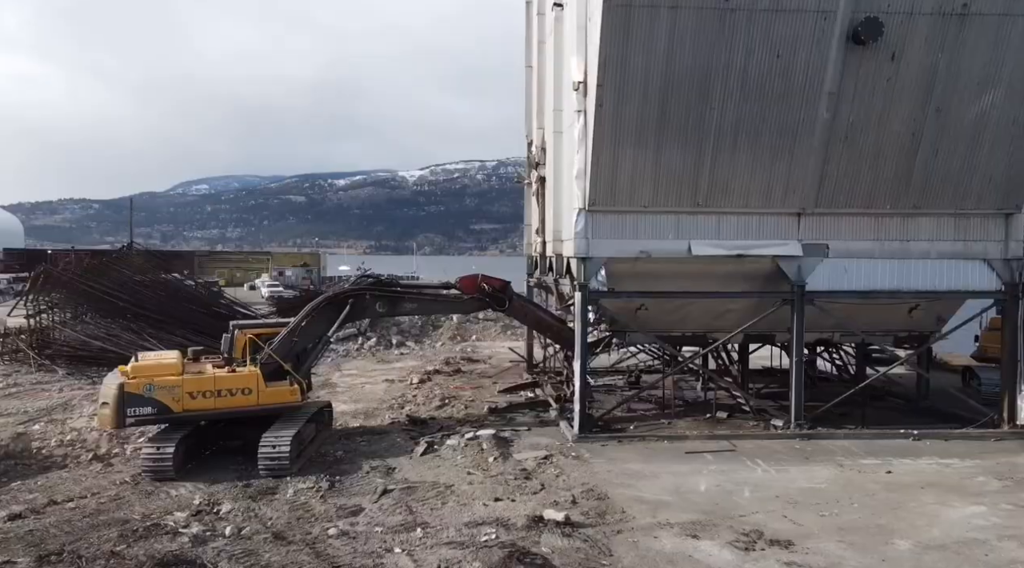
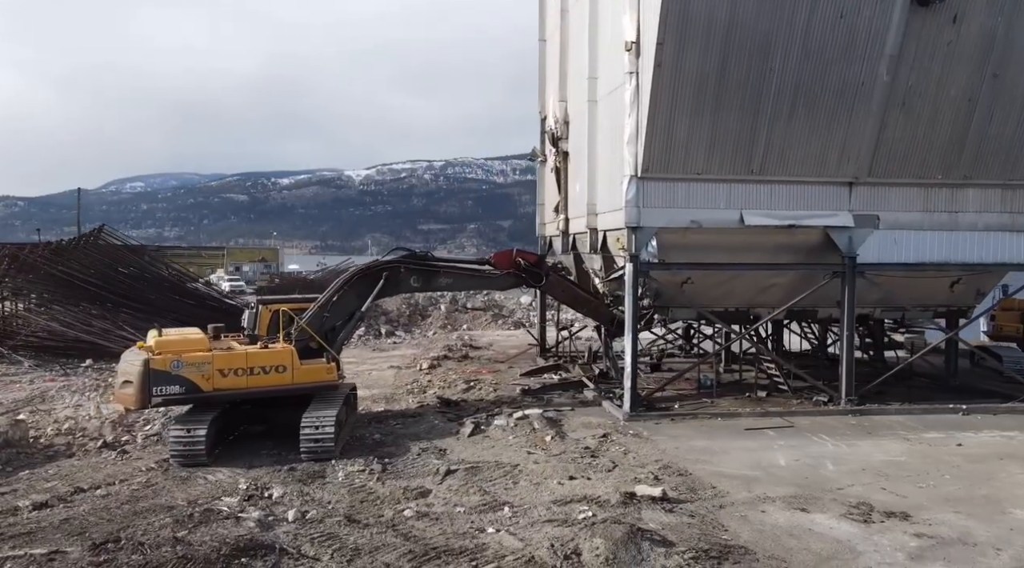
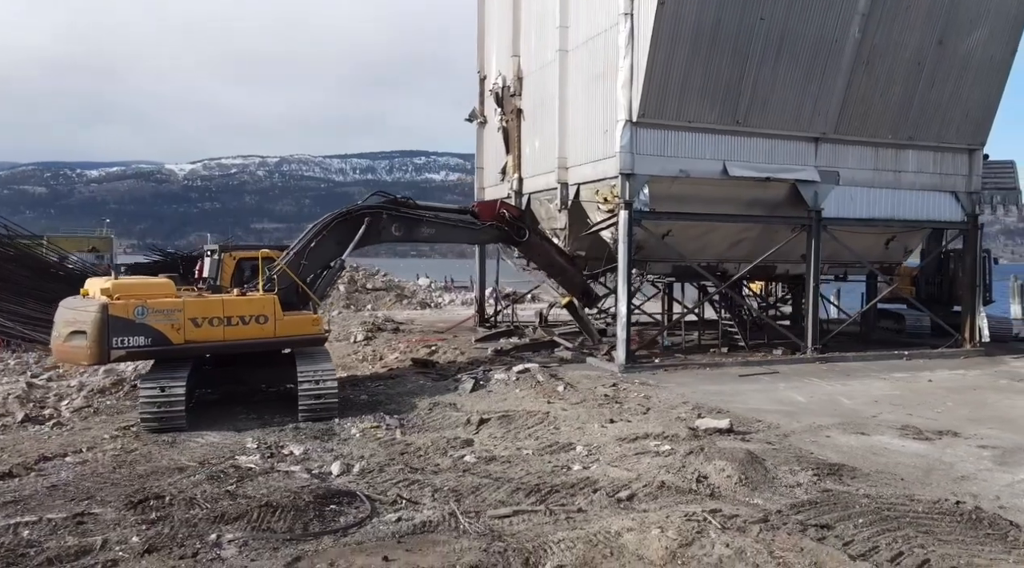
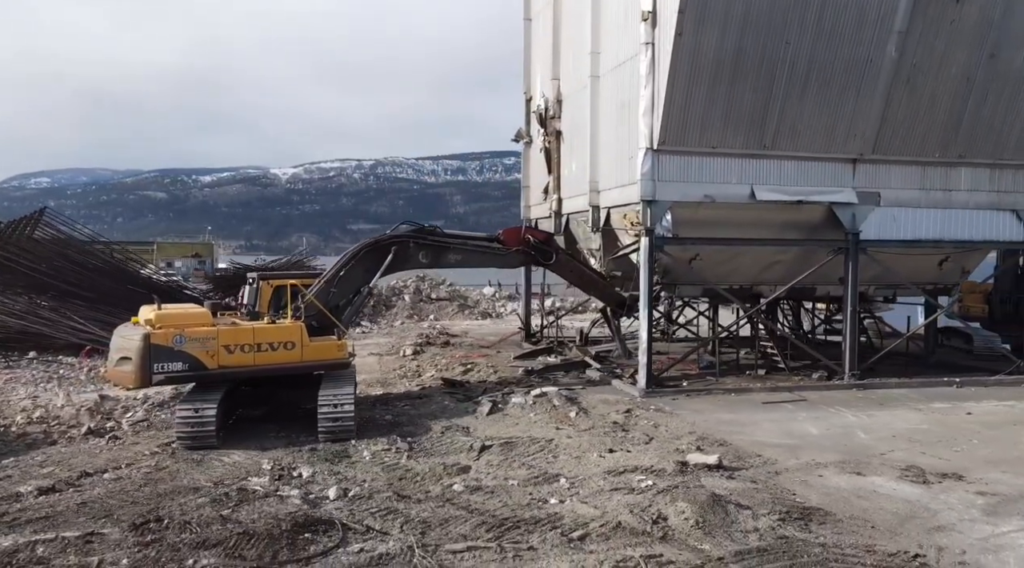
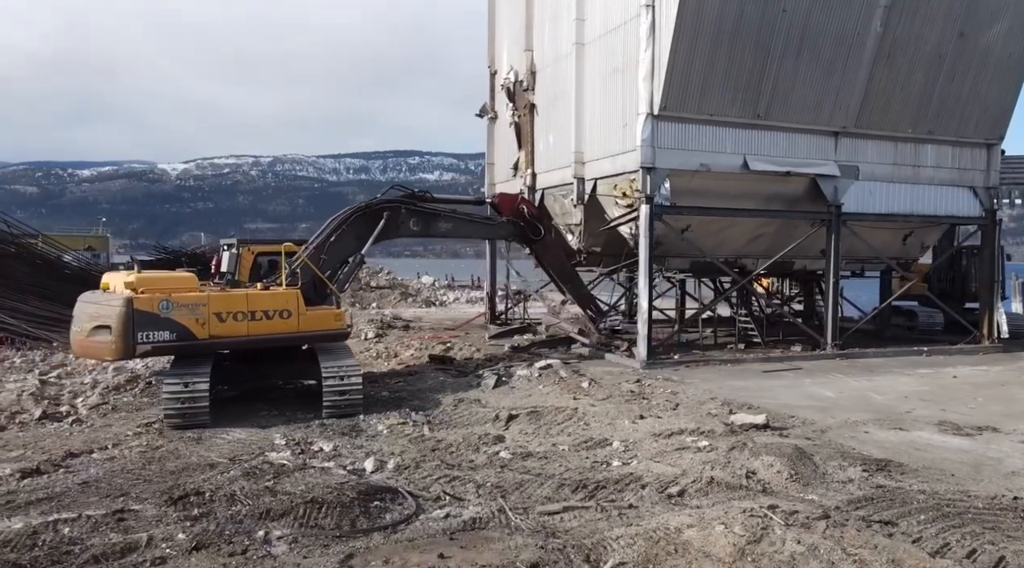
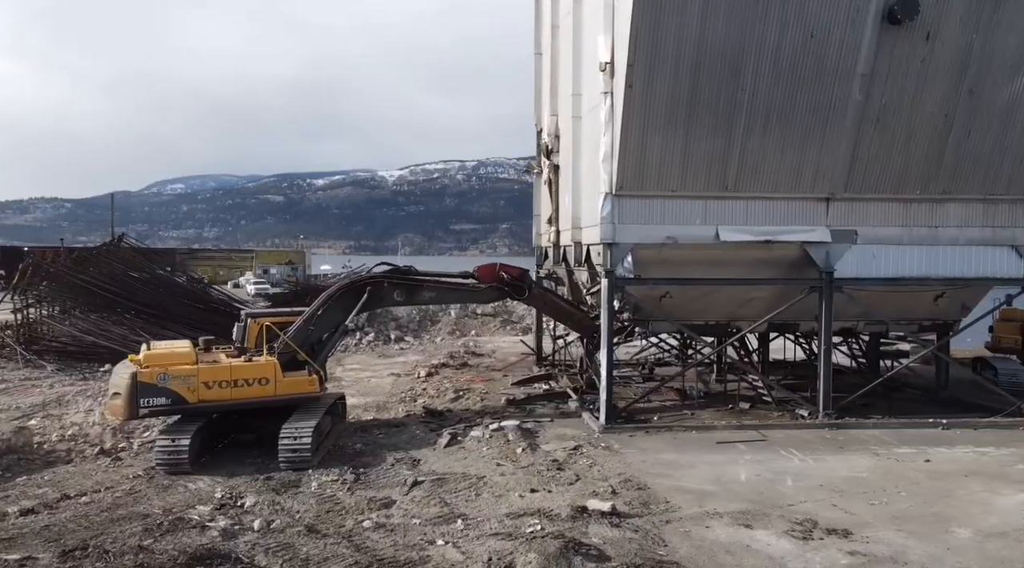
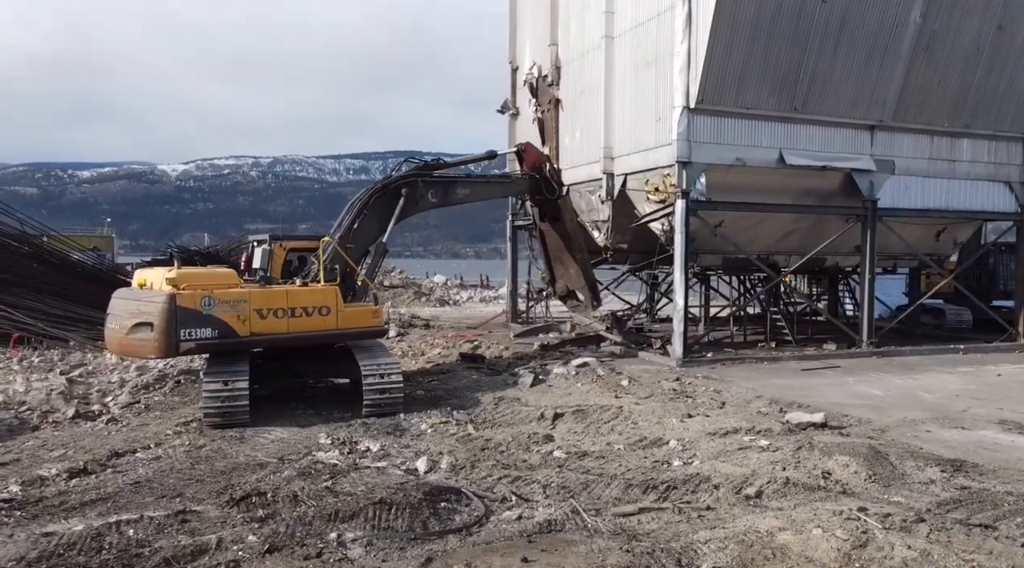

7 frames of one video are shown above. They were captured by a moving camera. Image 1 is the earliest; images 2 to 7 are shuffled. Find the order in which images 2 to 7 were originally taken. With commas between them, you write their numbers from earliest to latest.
6, 2, 4, 3, 5, 7
